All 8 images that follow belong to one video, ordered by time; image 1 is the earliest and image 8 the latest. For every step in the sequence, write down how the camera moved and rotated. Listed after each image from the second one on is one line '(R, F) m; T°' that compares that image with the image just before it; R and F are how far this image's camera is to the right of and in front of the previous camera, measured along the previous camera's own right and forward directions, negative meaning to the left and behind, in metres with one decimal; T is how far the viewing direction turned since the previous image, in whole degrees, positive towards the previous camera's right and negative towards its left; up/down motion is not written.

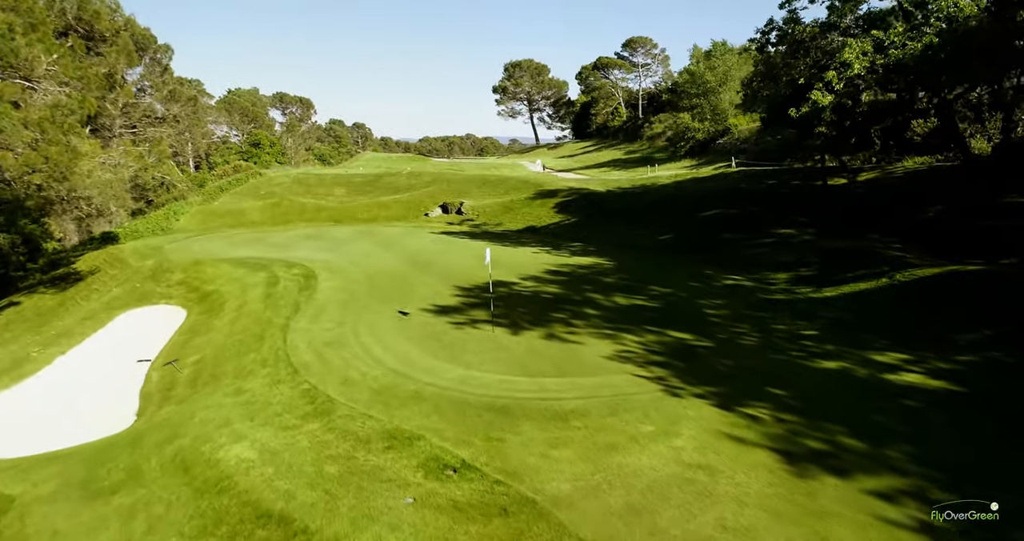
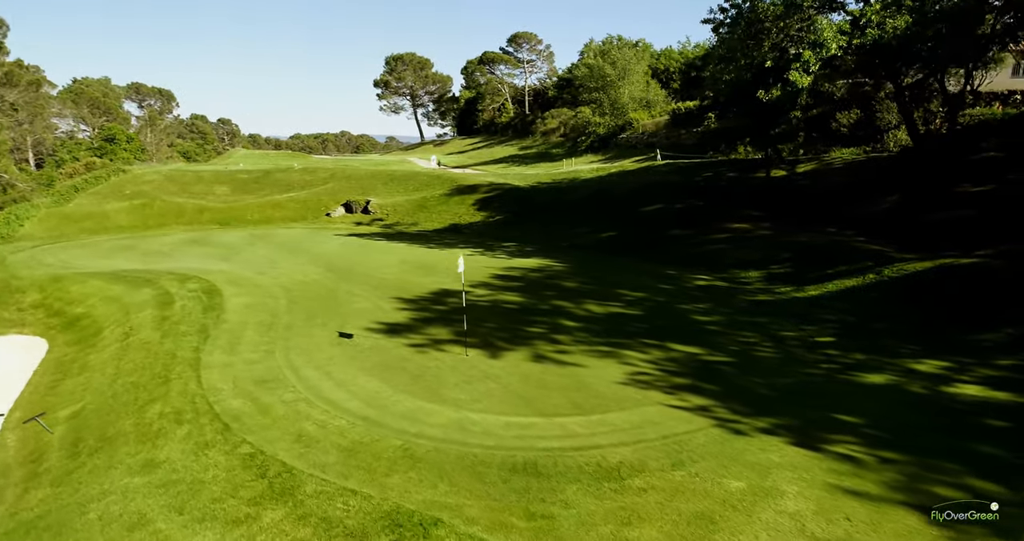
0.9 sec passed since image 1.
(-1.8, +2.9) m; +10°
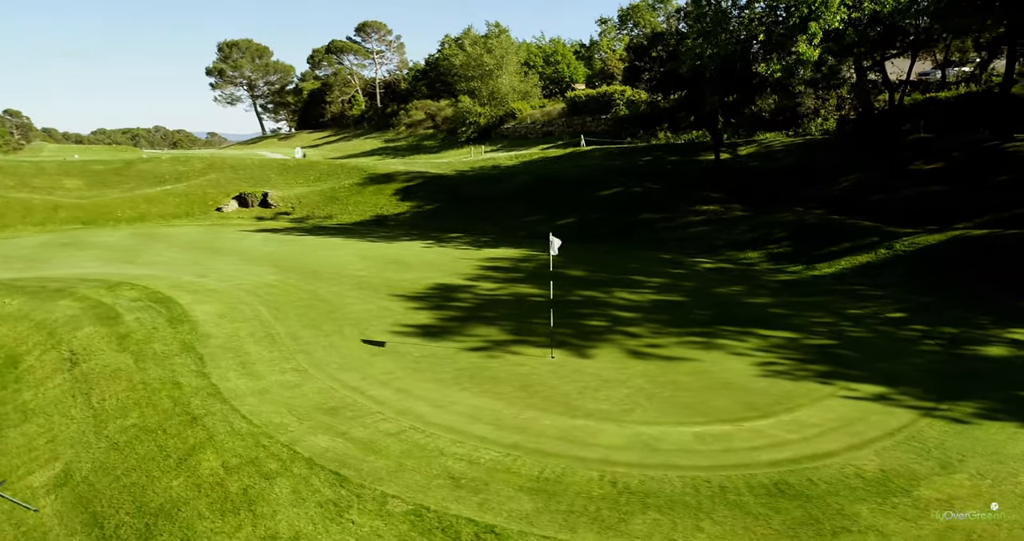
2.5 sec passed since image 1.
(-3.9, +2.5) m; +13°
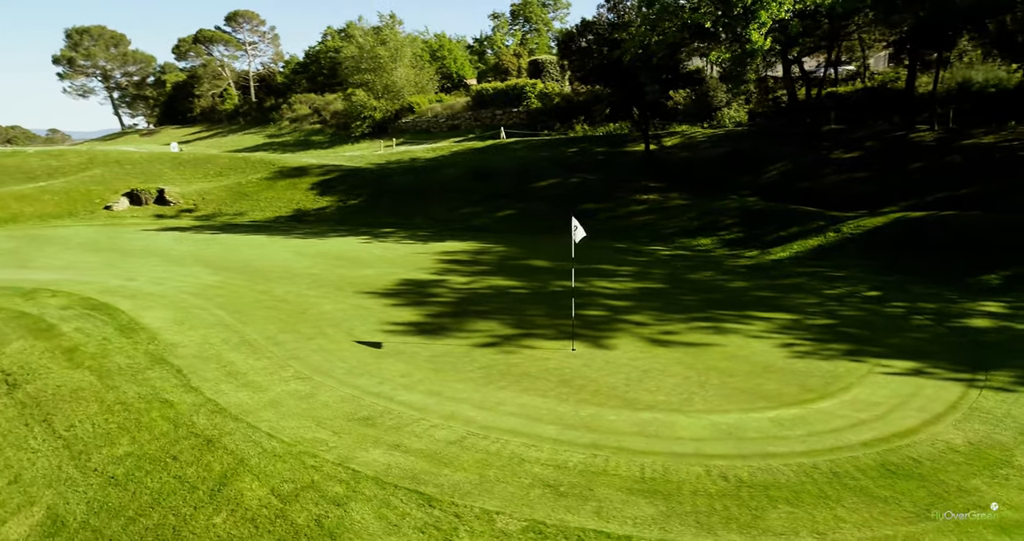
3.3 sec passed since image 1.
(-2.0, +0.9) m; +10°
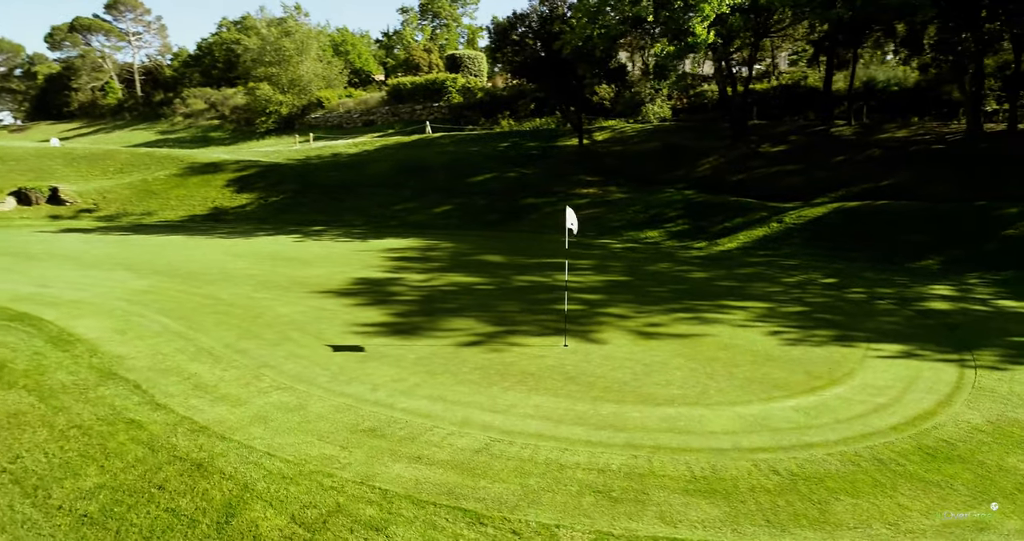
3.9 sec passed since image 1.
(-1.2, +0.6) m; +8°
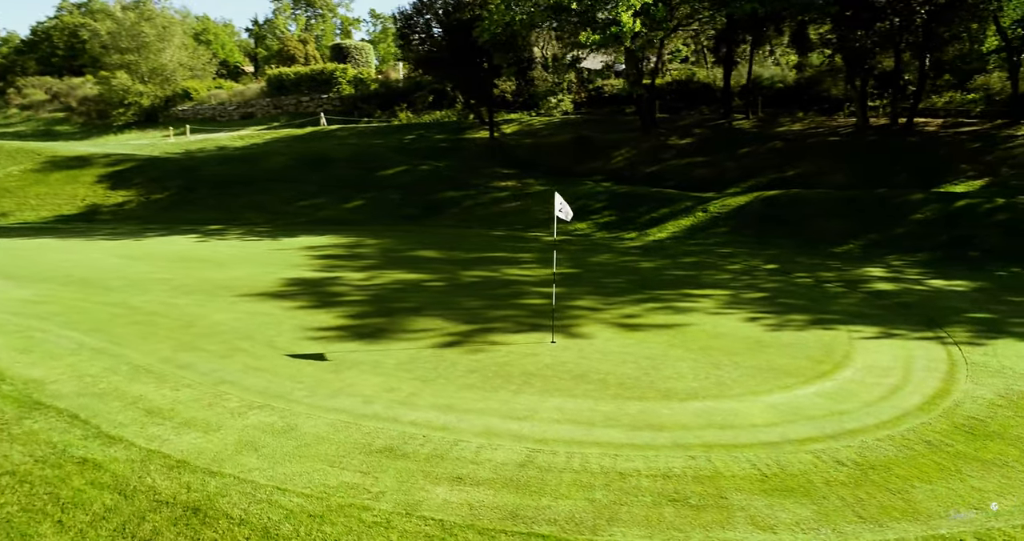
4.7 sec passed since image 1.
(-1.4, +0.9) m; +10°
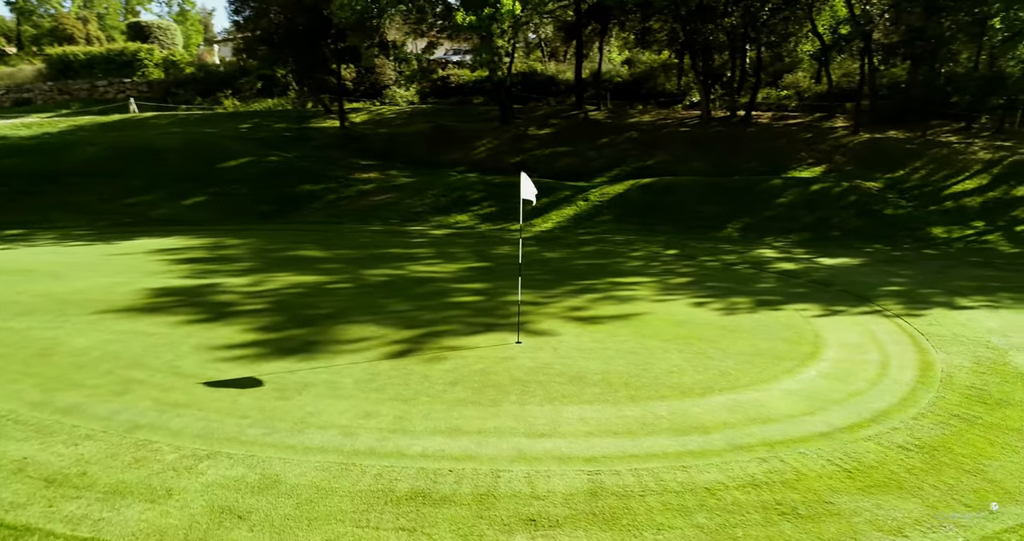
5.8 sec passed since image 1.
(-1.6, +1.3) m; +15°
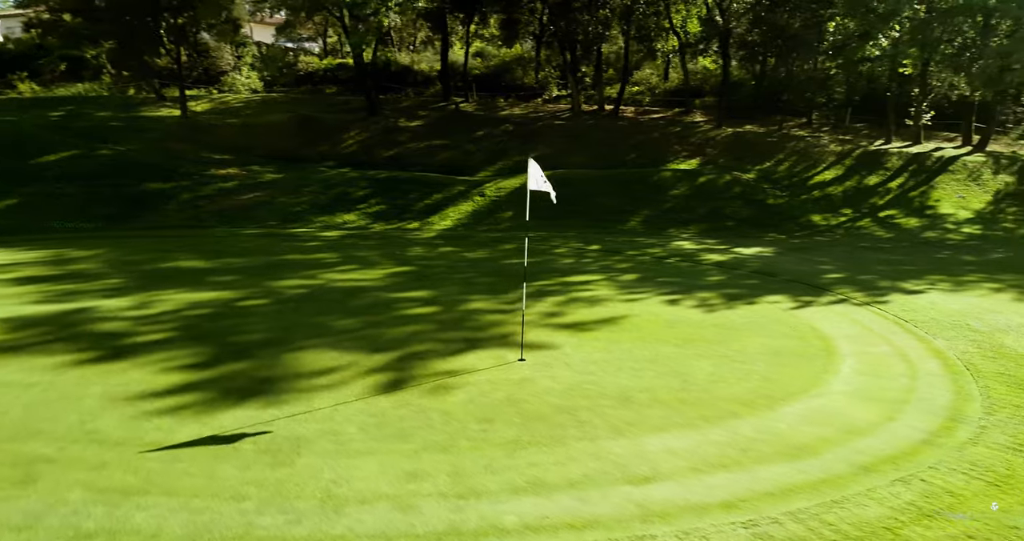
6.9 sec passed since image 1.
(-1.7, +1.5) m; +14°
